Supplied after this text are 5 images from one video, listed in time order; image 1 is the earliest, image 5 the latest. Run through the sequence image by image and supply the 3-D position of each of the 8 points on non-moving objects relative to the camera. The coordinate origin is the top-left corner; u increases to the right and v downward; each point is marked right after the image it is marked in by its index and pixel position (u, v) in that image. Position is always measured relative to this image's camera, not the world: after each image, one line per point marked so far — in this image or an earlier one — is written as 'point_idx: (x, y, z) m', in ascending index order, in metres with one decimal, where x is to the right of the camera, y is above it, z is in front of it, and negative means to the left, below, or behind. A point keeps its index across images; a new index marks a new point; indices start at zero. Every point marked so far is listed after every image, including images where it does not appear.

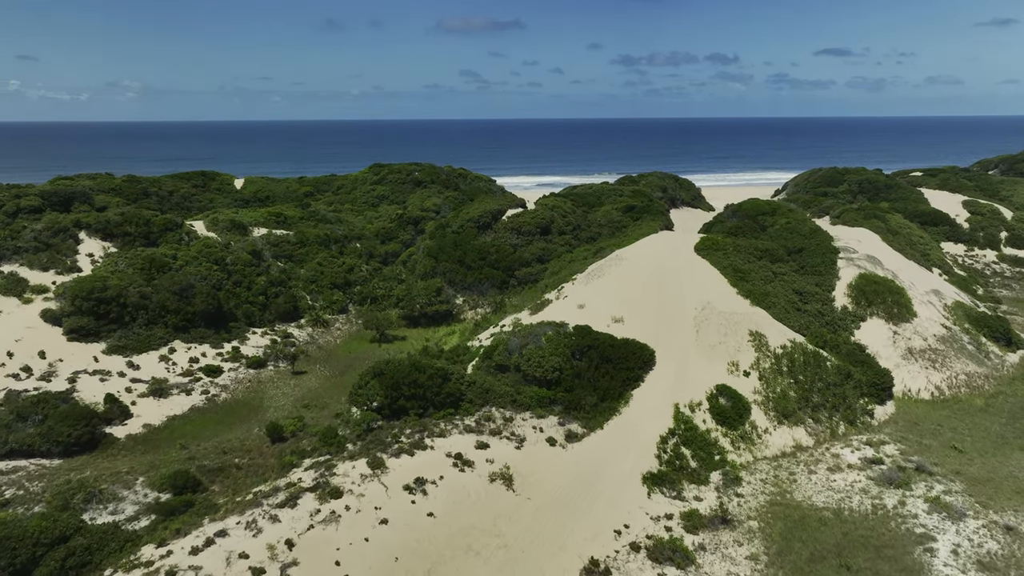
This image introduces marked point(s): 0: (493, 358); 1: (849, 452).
0: (-0.5, -1.8, +20.0) m
1: (+7.7, -3.7, +17.5) m
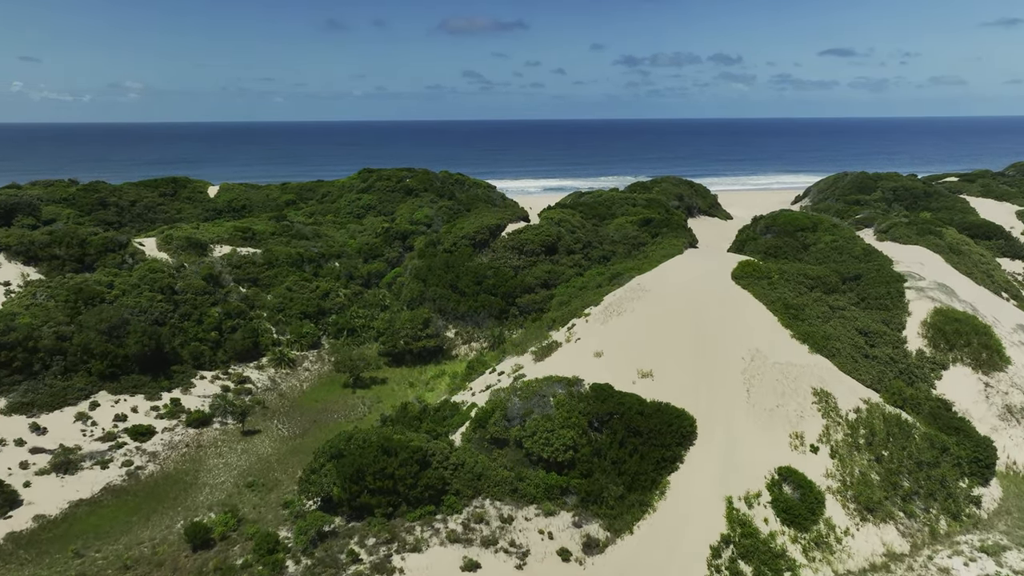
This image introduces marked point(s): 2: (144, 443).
0: (-0.5, -2.8, +15.6) m
1: (+7.7, -4.7, +13.1) m
2: (-8.7, -3.7, +18.0) m
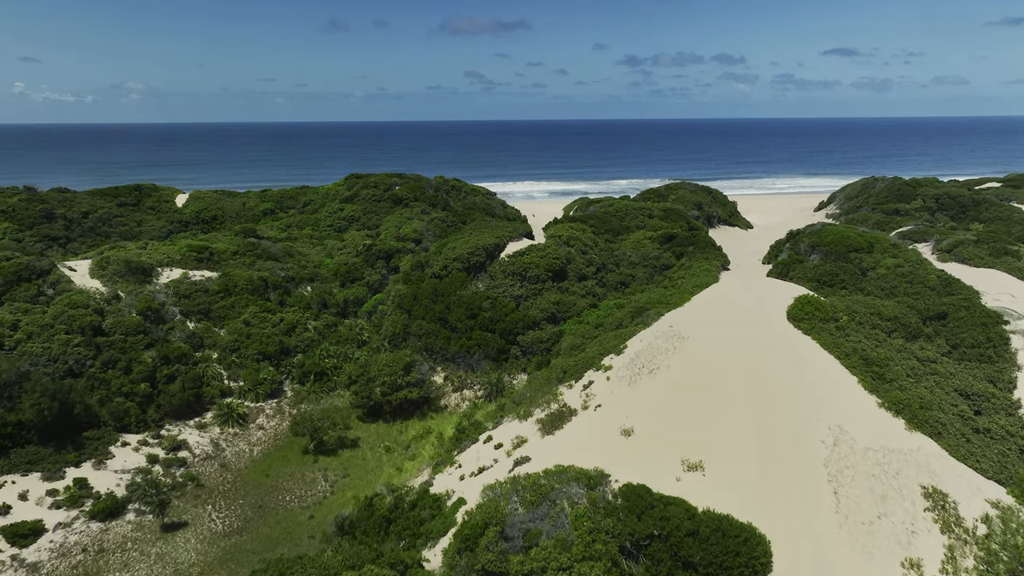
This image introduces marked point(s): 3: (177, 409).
0: (-0.5, -3.8, +11.2) m
1: (+7.7, -5.7, +8.6) m
2: (-8.7, -4.7, +13.6) m
3: (-8.2, -3.0, +18.7) m
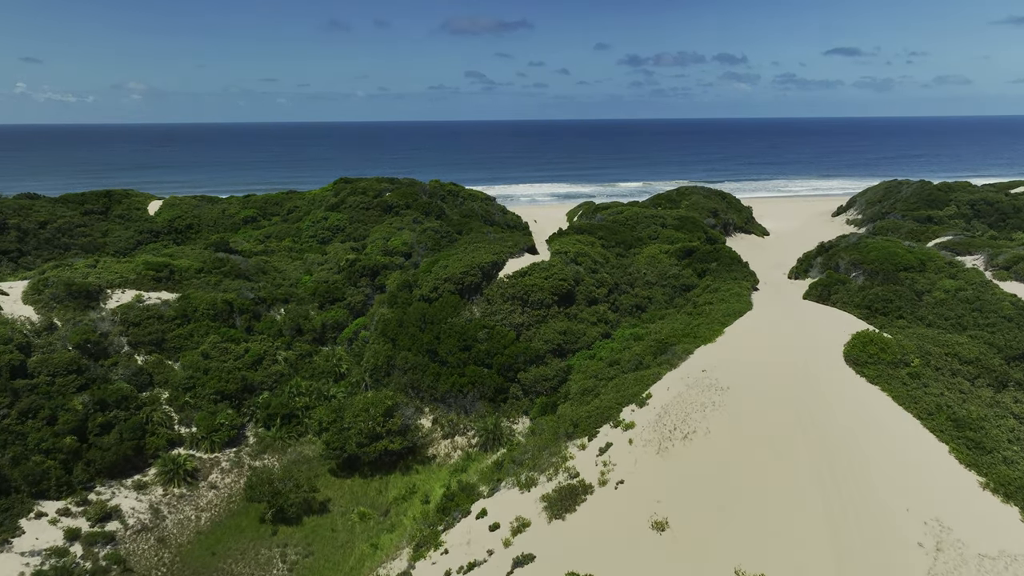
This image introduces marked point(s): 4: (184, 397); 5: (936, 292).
0: (-0.5, -4.5, +8.1) m
1: (+7.7, -6.4, +5.5) m
2: (-8.7, -5.4, +10.5) m
3: (-8.2, -3.7, +15.6) m
4: (-7.9, -2.6, +18.4) m
5: (+10.8, -0.1, +19.3) m
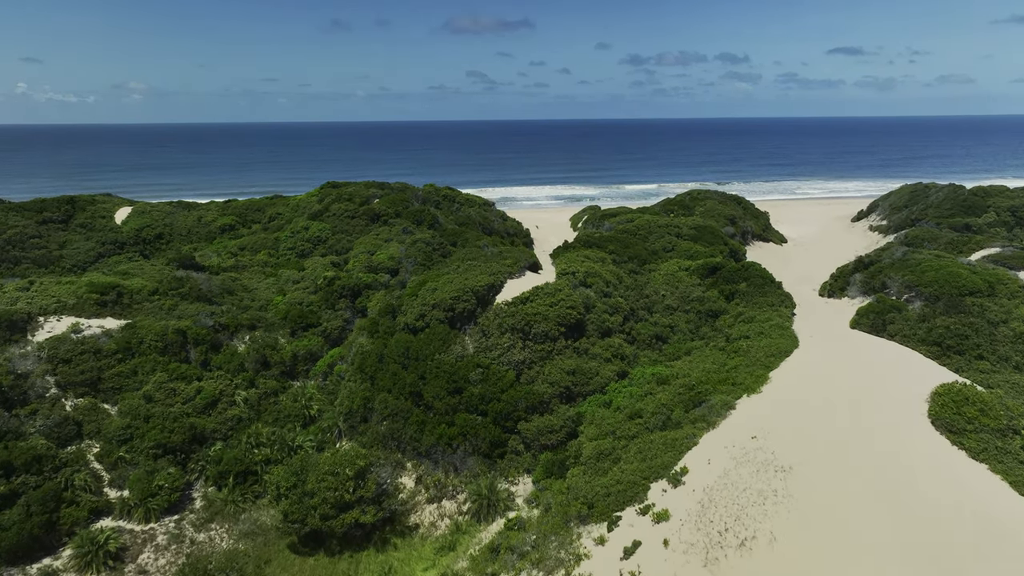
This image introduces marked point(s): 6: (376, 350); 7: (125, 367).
0: (-0.6, -5.2, +5.0) m
1: (+7.6, -7.1, +2.5) m
2: (-8.7, -6.0, +7.5) m
3: (-8.3, -4.3, +12.5) m
4: (-7.9, -3.3, +15.3) m
5: (+10.8, -0.7, +16.2) m
6: (-3.3, -1.5, +18.4) m
7: (-8.8, -1.8, +17.4) m
